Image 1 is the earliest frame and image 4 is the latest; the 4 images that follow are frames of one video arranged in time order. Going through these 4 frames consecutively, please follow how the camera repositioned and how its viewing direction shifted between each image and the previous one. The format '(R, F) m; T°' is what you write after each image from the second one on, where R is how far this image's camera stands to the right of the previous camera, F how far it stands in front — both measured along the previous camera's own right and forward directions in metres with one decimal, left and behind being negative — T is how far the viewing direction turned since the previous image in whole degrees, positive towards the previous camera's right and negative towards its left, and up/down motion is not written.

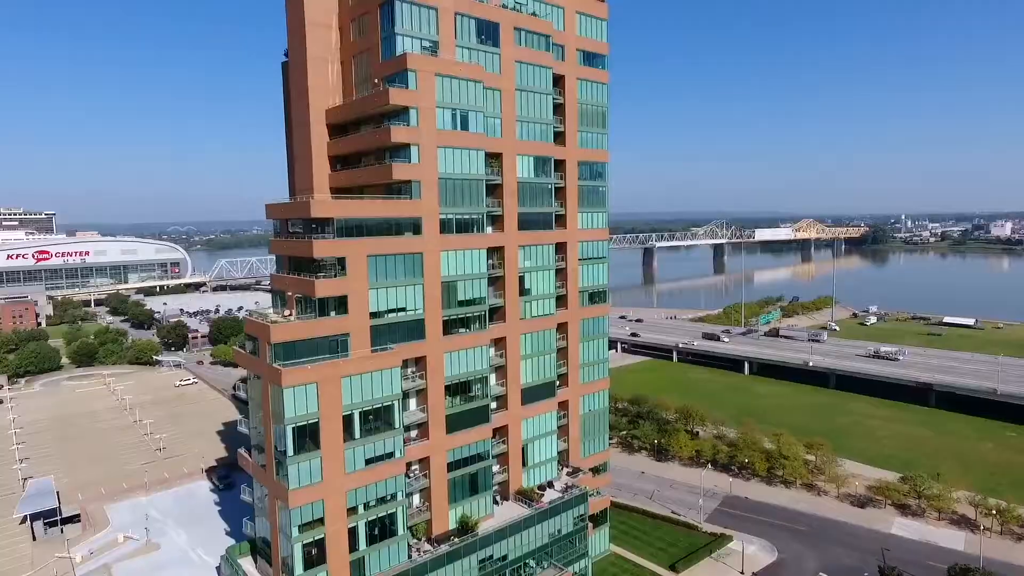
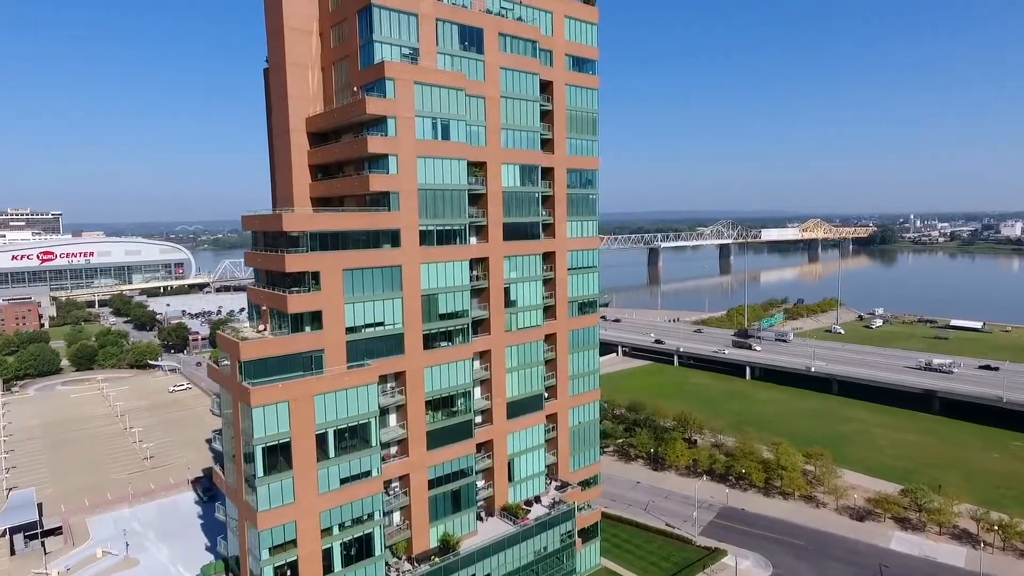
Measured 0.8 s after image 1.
(+1.5, +1.0) m; -1°
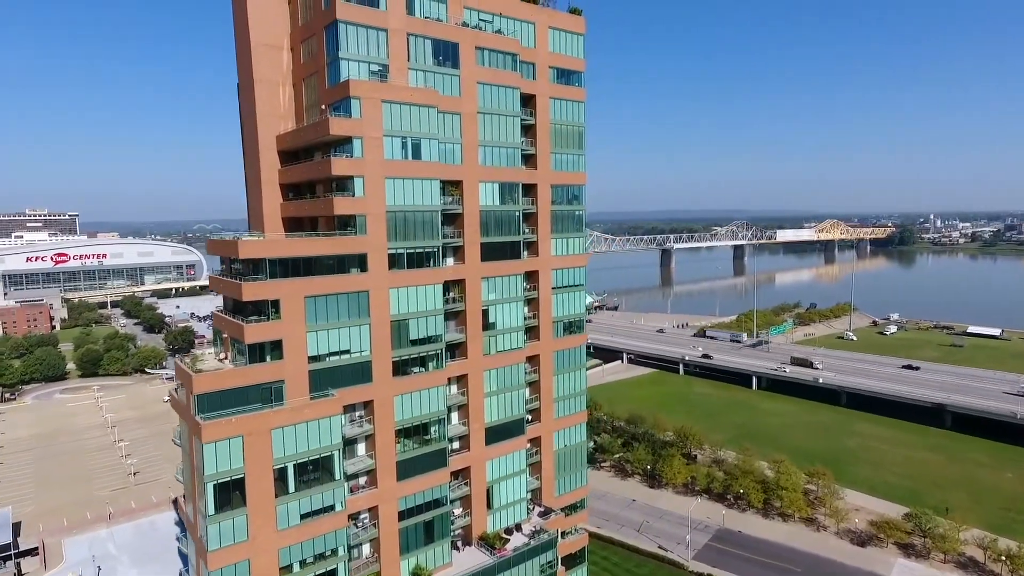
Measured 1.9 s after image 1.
(+2.5, +1.5) m; -1°
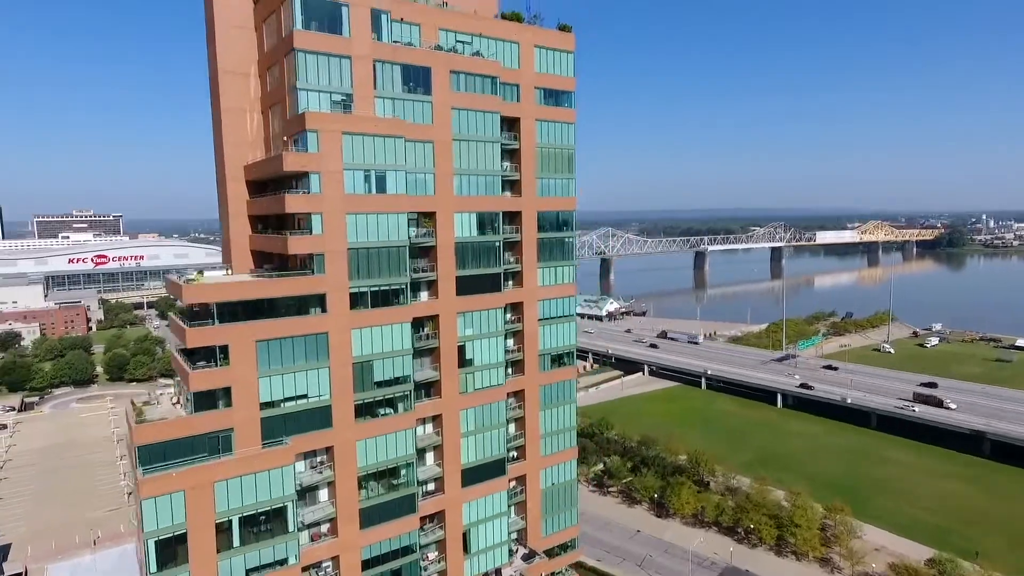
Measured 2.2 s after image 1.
(+3.7, +2.3) m; -3°
